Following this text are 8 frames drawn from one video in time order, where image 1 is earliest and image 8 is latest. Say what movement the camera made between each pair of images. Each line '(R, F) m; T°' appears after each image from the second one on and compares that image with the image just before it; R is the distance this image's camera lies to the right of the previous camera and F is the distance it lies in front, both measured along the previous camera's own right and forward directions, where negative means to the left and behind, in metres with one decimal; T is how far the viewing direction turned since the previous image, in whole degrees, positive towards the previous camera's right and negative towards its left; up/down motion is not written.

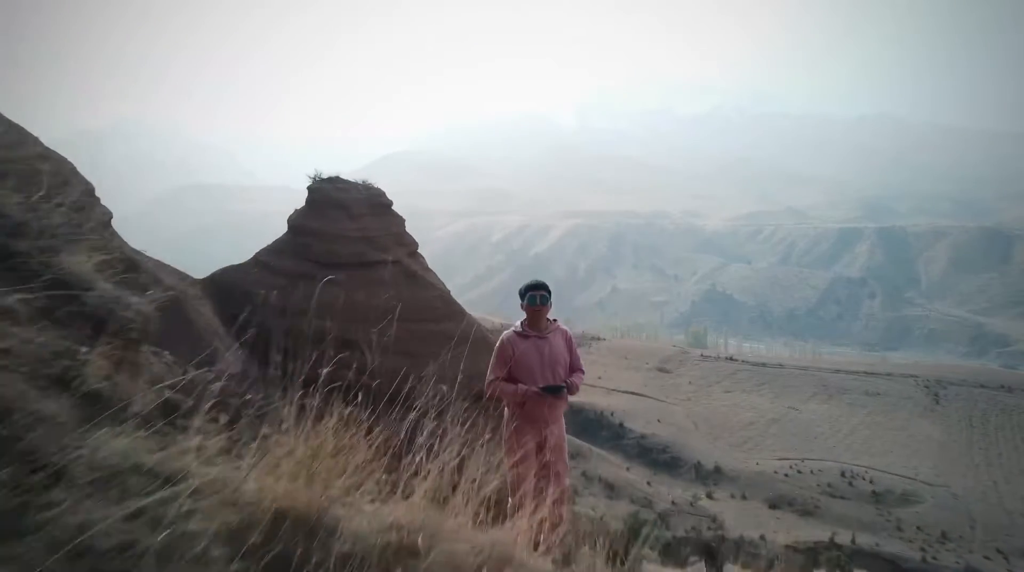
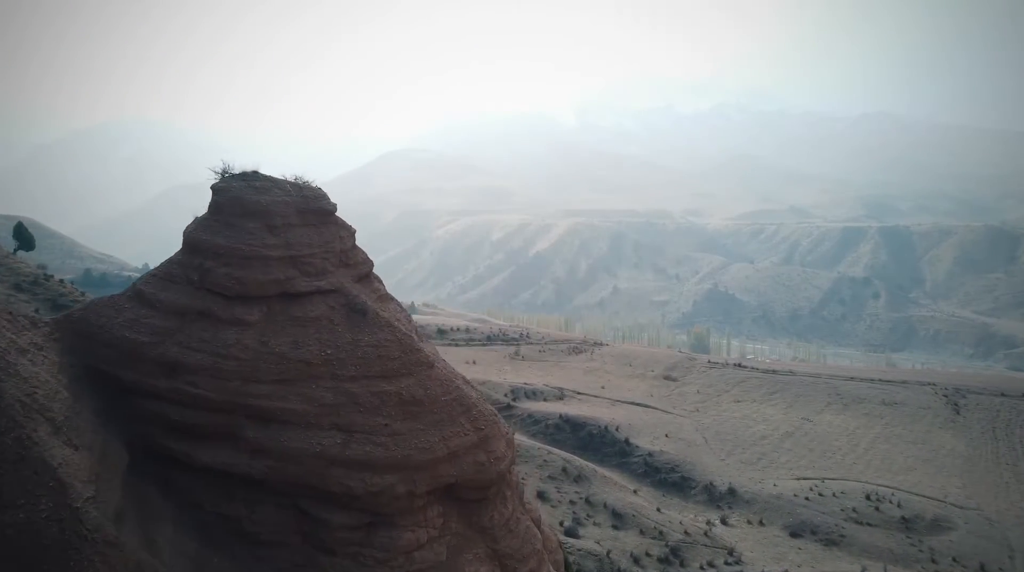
(+0.1, +2.2) m; 0°
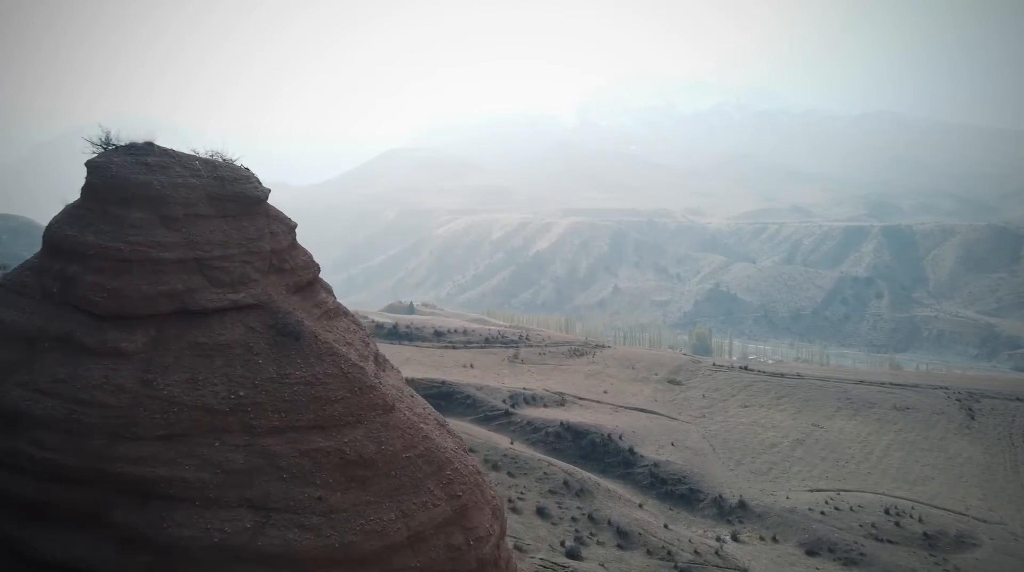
(+0.1, +1.5) m; 0°
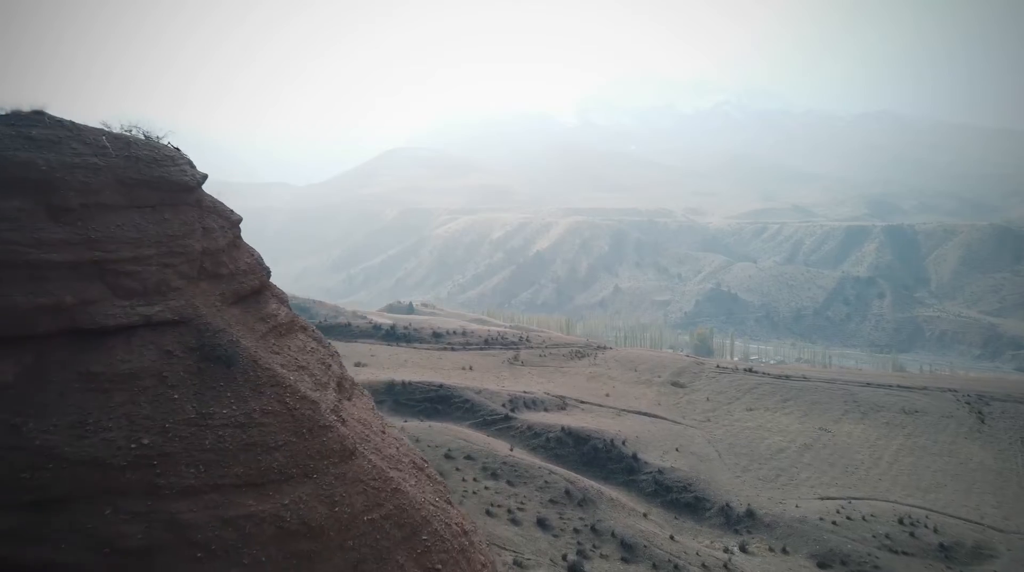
(0.0, +0.9) m; 0°
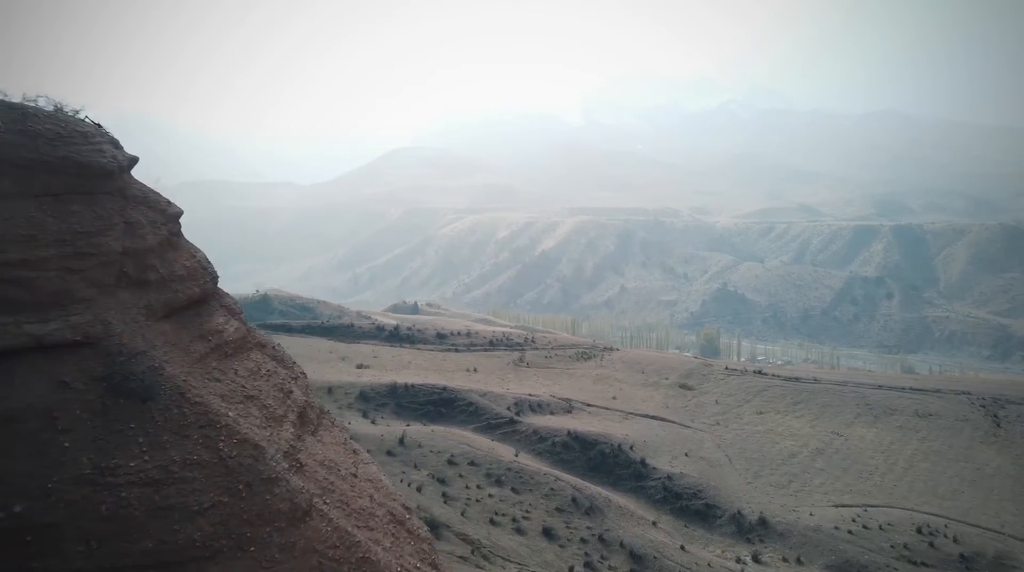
(0.0, +0.7) m; -1°
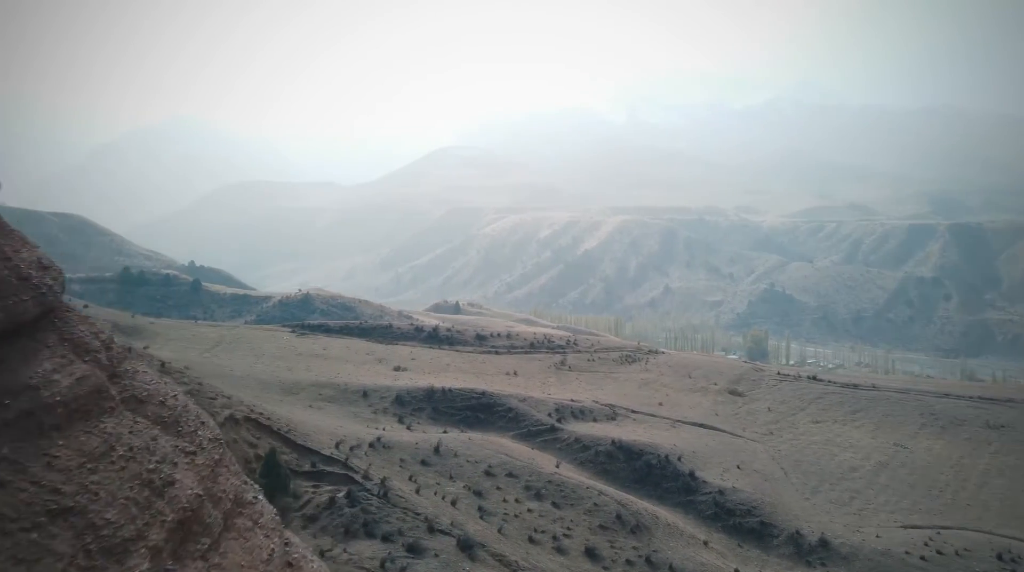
(0.0, +1.1) m; -4°
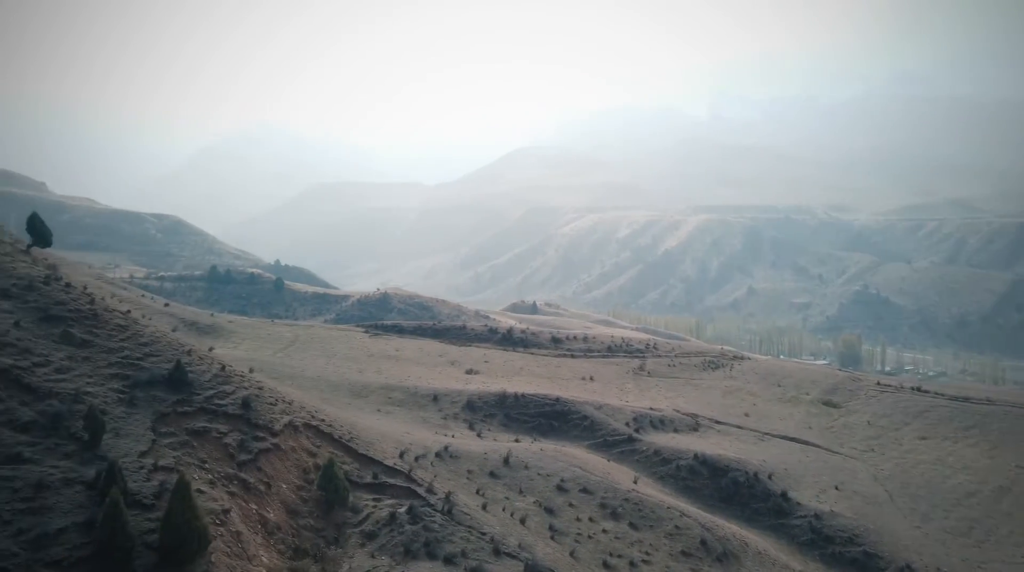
(0.0, +1.1) m; -7°
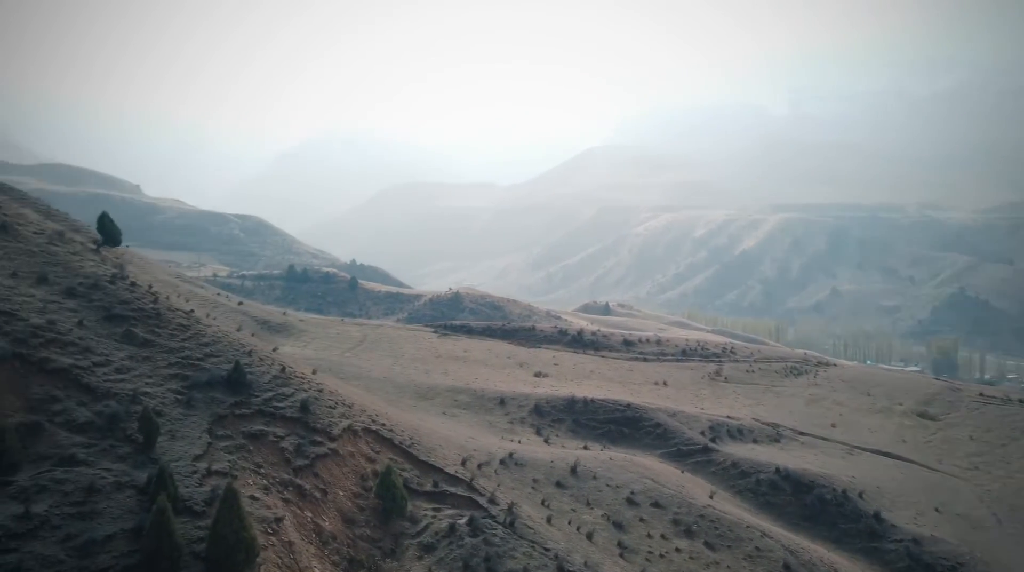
(+0.1, +0.7) m; -7°
